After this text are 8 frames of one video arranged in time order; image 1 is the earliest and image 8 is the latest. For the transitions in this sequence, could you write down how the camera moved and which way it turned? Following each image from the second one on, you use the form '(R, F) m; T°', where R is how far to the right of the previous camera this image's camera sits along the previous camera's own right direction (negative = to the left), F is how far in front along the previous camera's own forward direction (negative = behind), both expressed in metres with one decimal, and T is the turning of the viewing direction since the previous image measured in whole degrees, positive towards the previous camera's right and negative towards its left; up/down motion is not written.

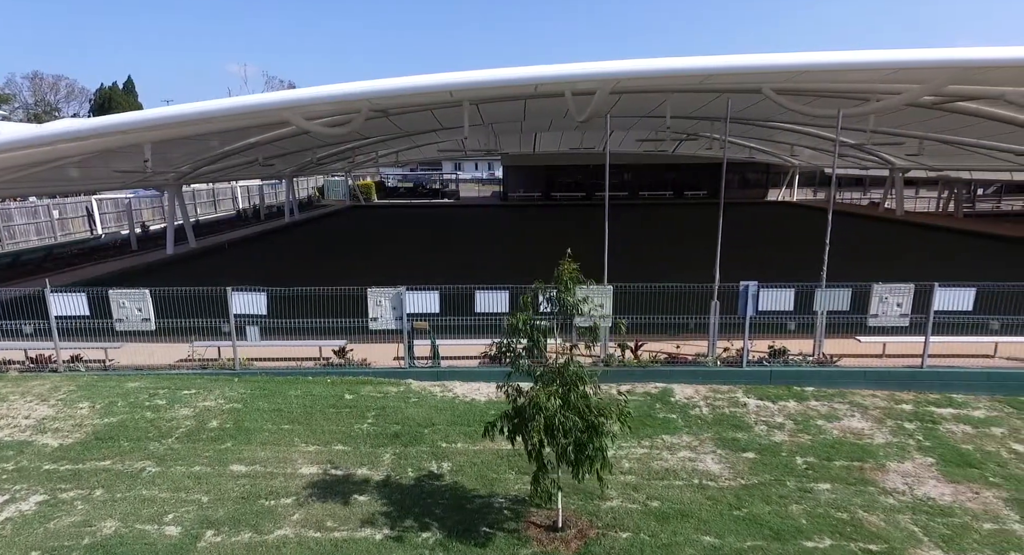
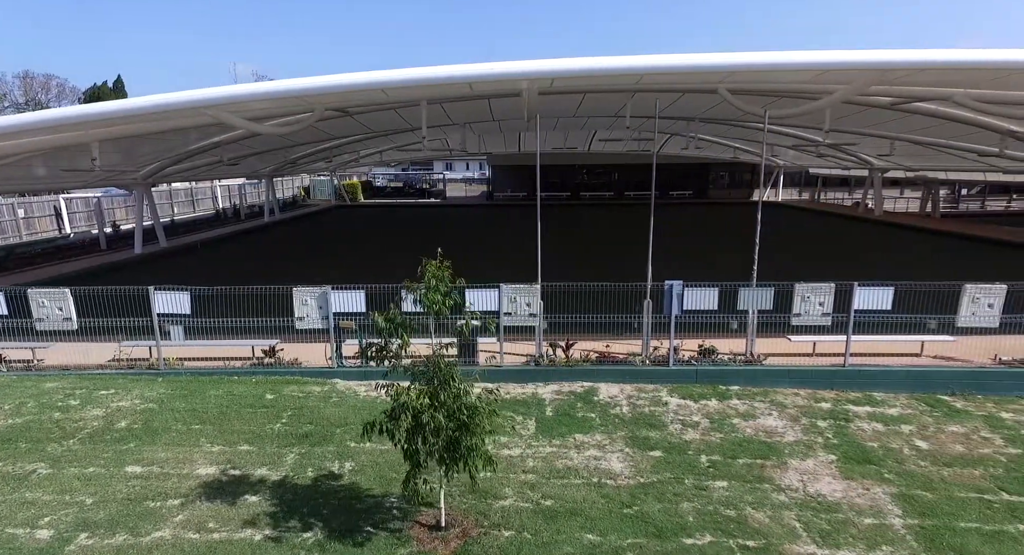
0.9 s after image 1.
(+1.0, 0.0) m; +1°
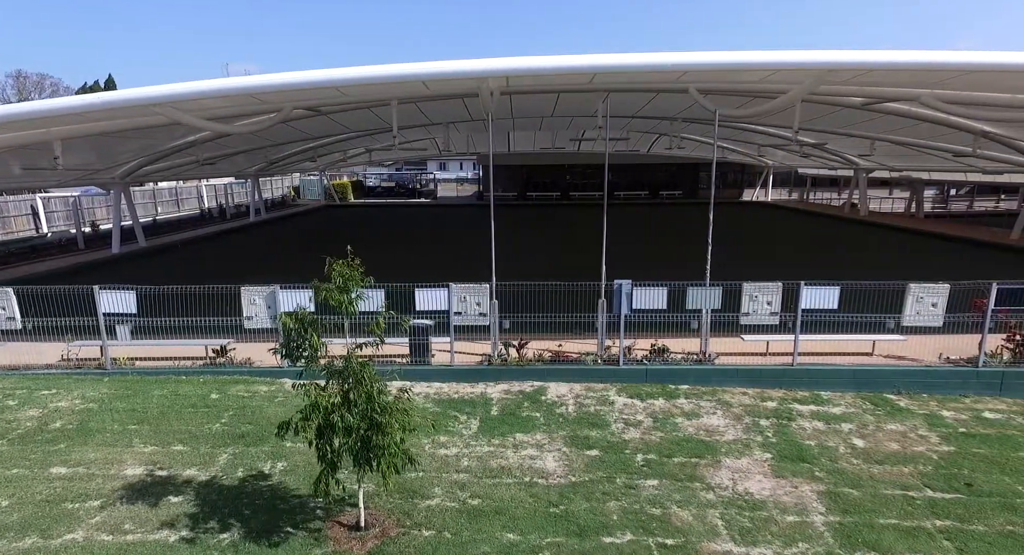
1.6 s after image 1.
(+0.7, 0.0) m; +1°
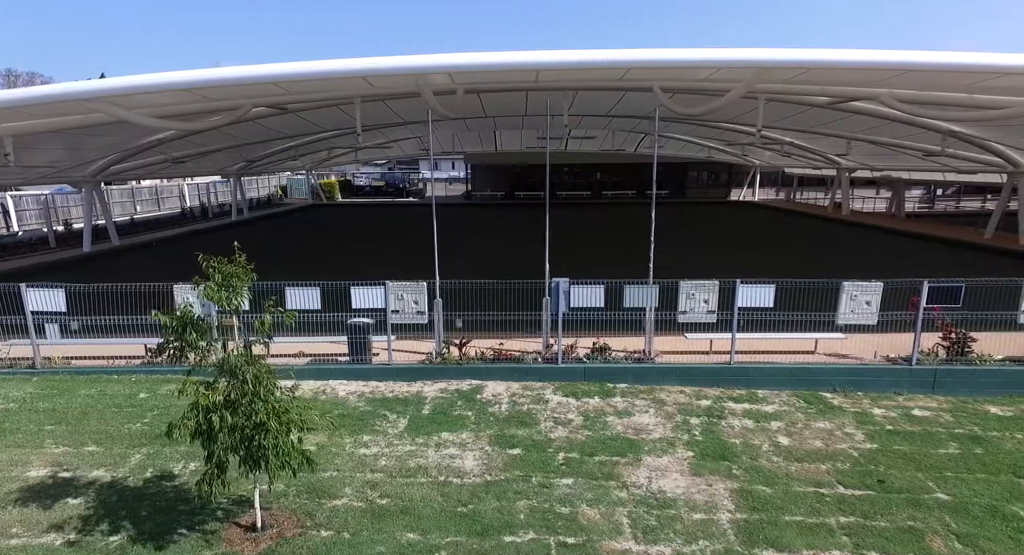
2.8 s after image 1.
(+0.8, 0.0) m; +1°
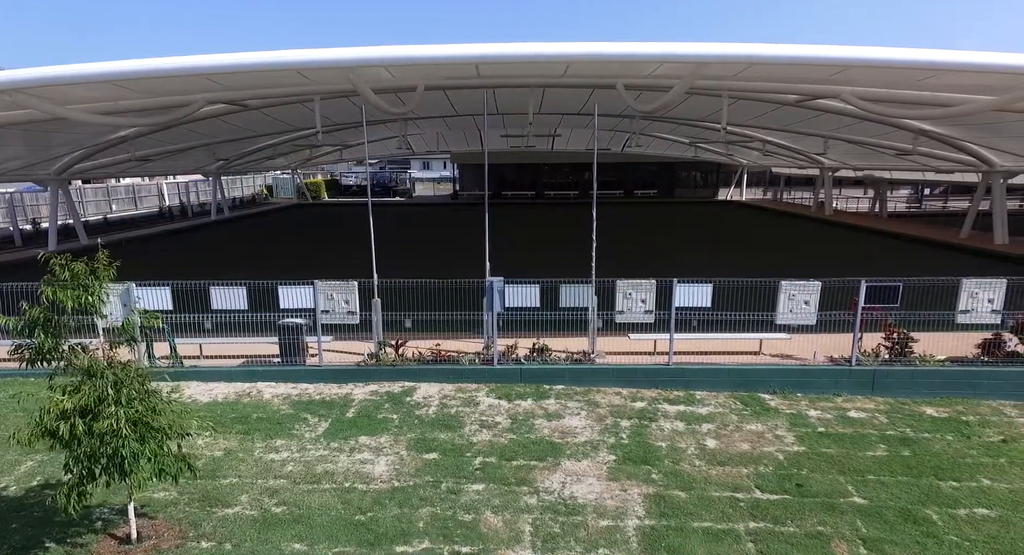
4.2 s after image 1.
(+0.9, +0.2) m; +1°
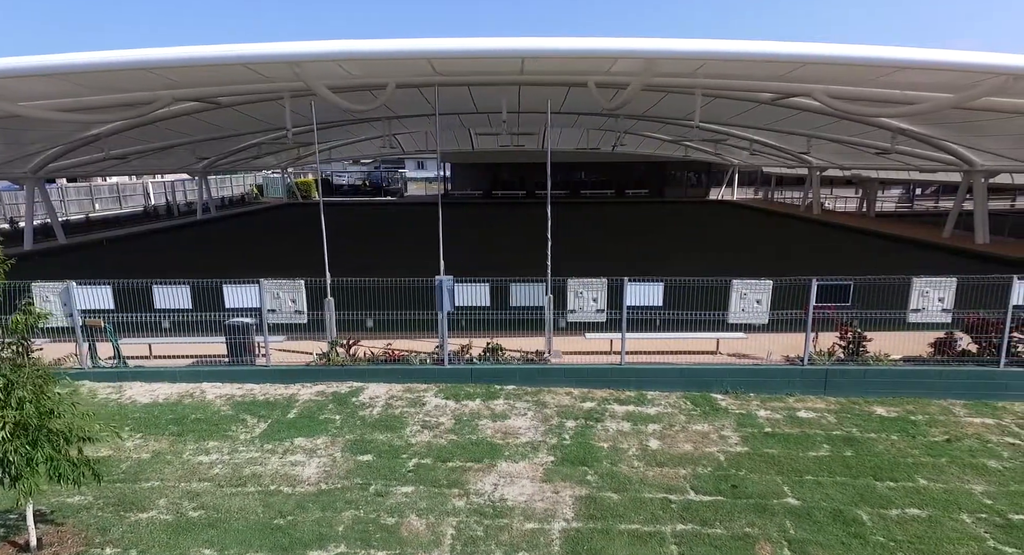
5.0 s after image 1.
(+0.7, +0.1) m; +1°
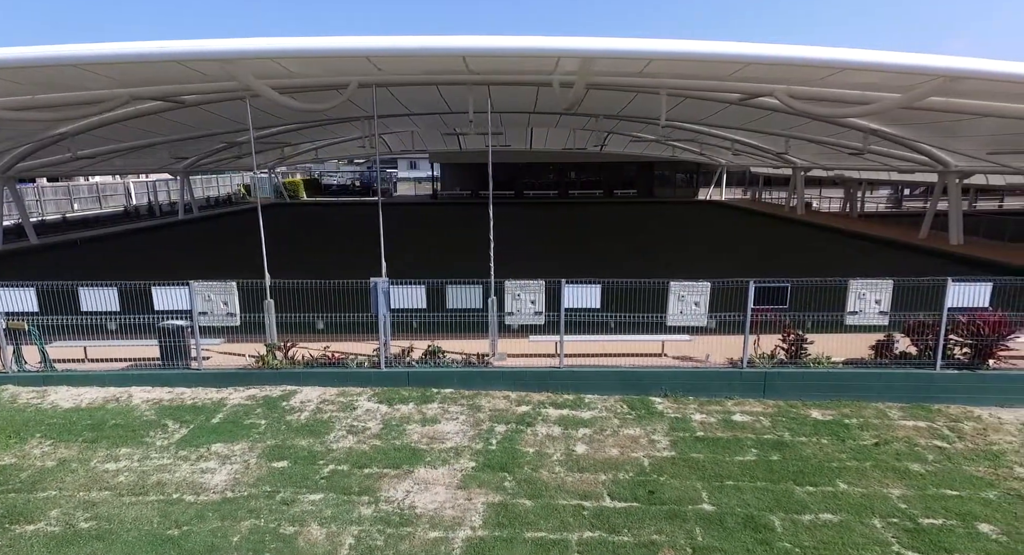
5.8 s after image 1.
(+0.8, +0.1) m; +1°
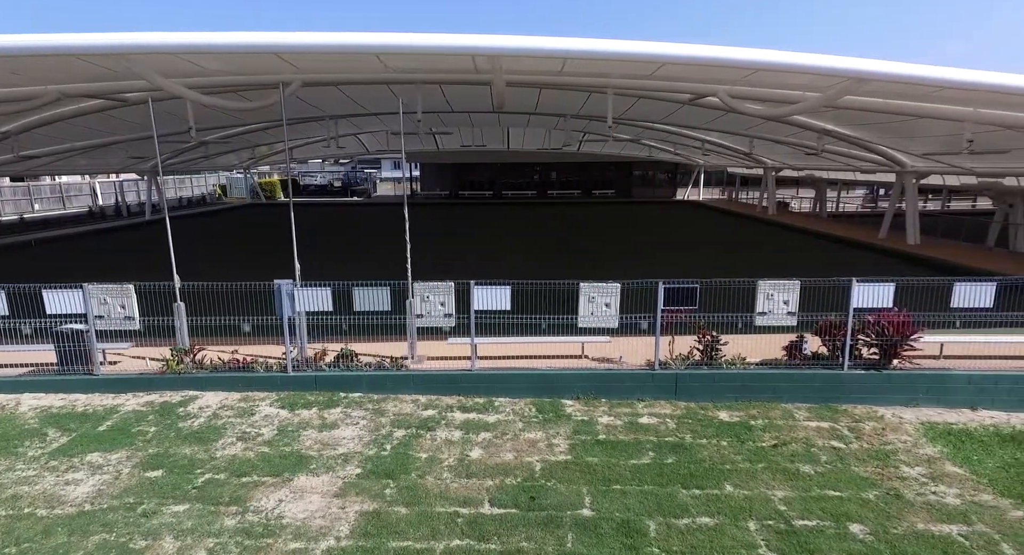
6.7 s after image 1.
(+1.1, +0.1) m; +2°
